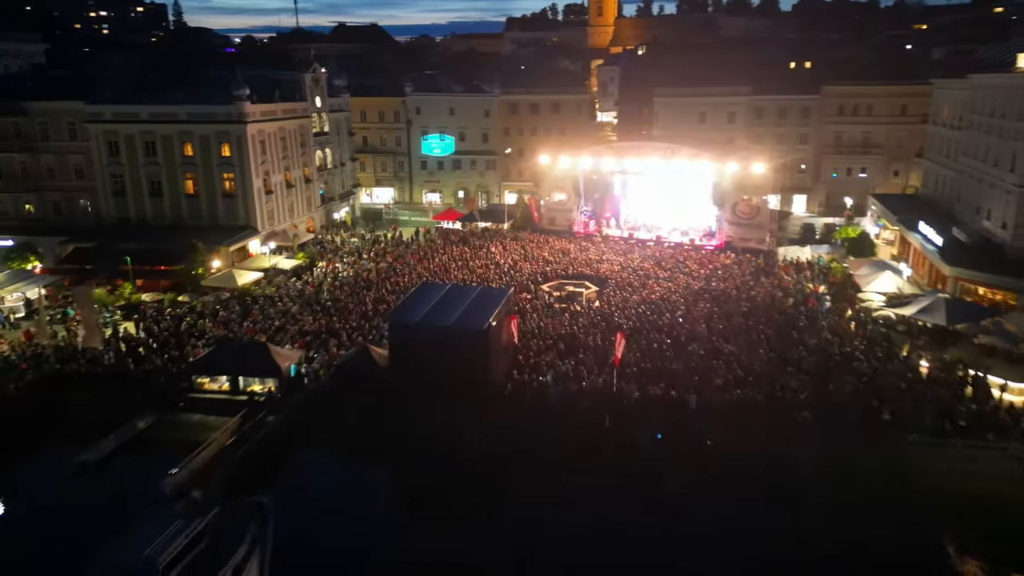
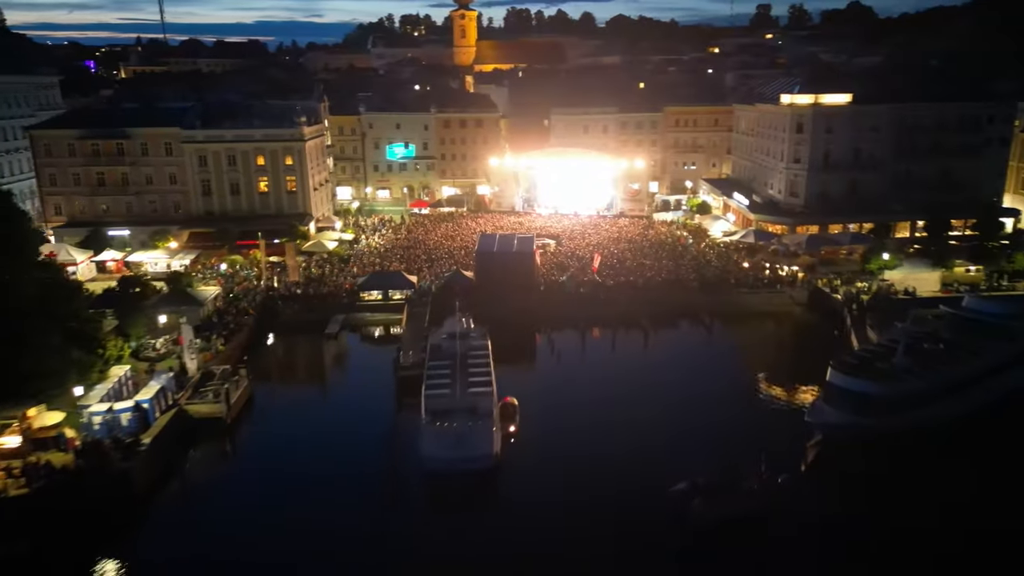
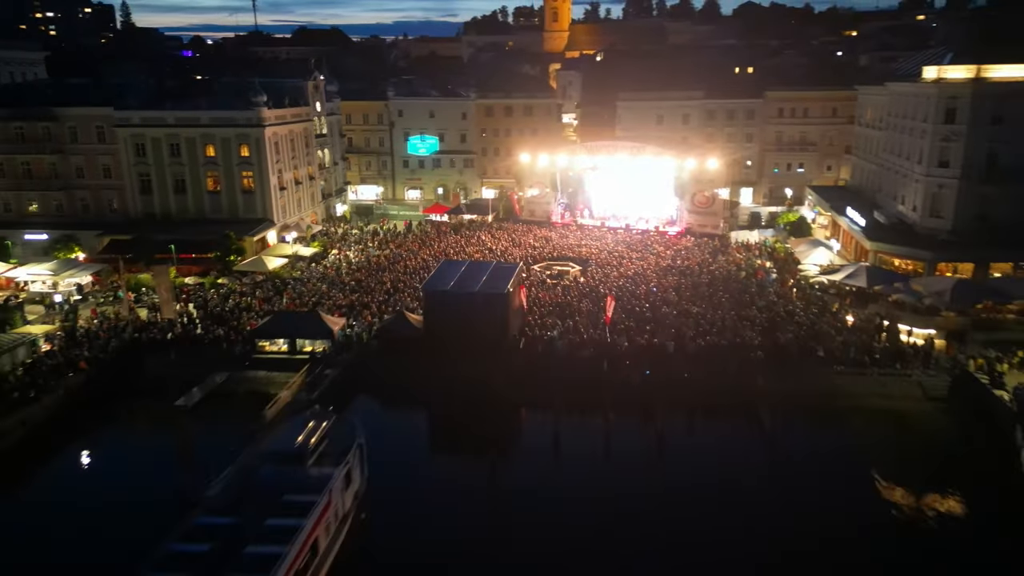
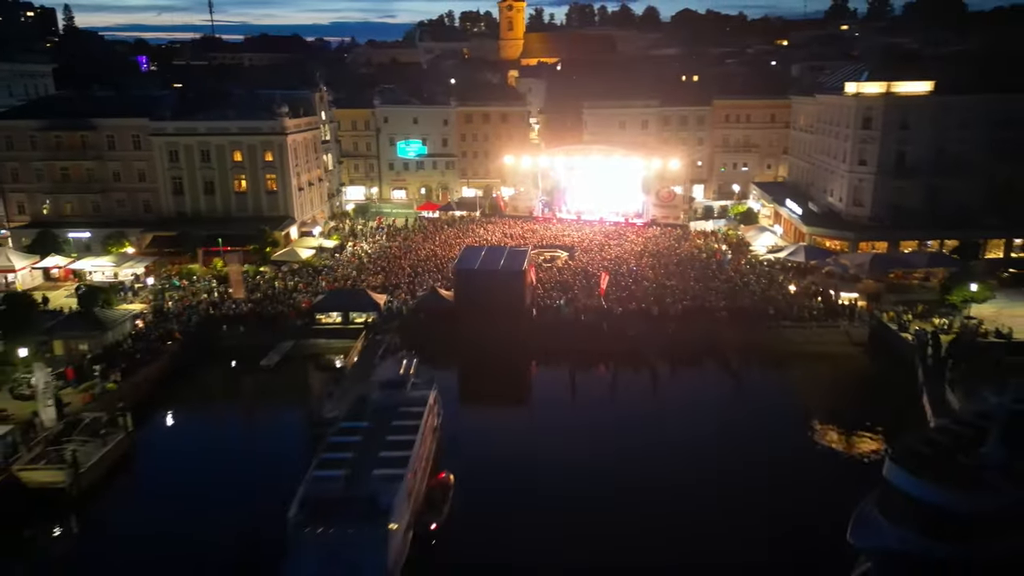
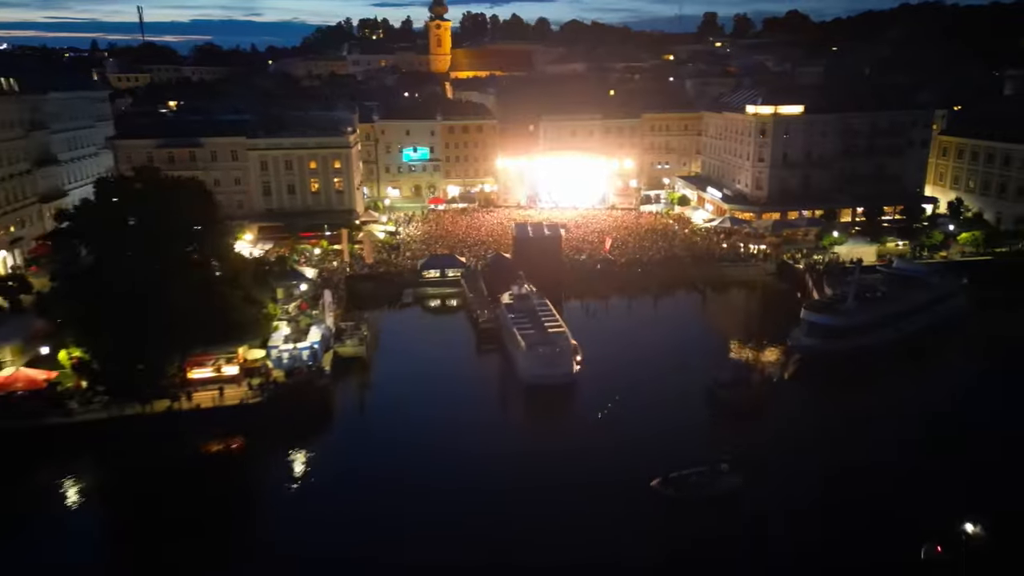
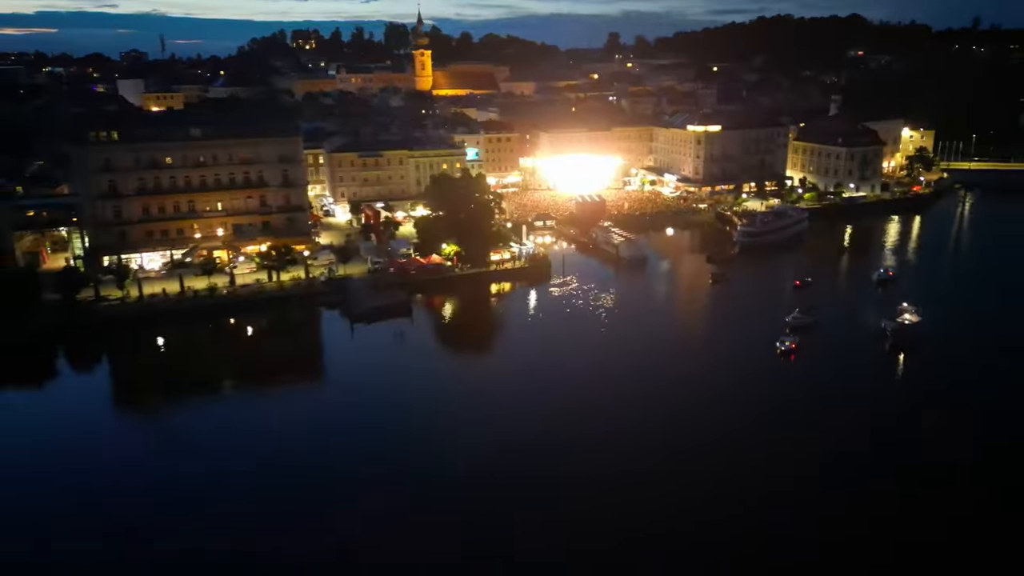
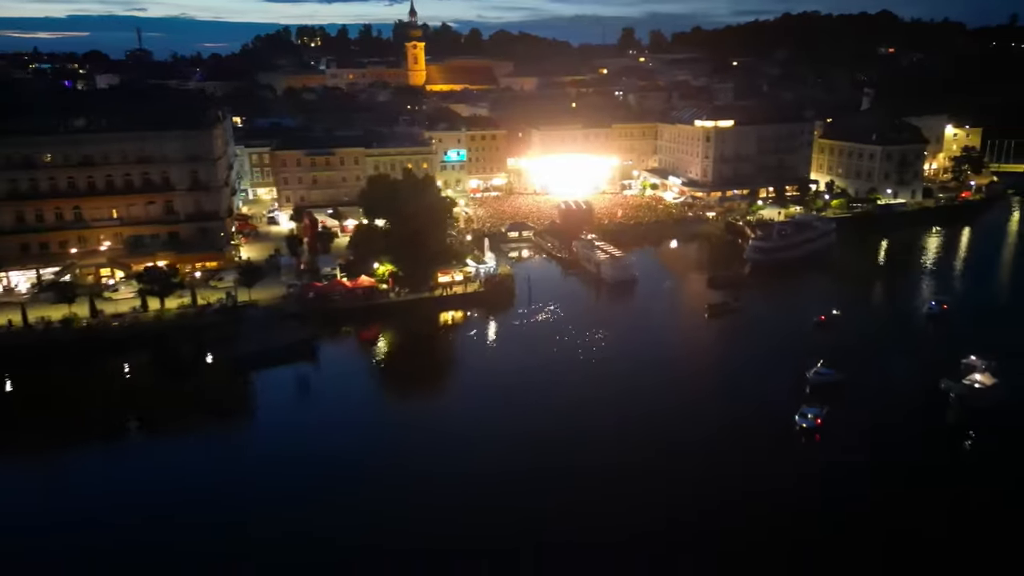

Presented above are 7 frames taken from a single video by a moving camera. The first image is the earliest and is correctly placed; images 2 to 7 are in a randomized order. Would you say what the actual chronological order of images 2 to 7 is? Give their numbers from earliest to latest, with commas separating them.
3, 4, 2, 5, 7, 6
